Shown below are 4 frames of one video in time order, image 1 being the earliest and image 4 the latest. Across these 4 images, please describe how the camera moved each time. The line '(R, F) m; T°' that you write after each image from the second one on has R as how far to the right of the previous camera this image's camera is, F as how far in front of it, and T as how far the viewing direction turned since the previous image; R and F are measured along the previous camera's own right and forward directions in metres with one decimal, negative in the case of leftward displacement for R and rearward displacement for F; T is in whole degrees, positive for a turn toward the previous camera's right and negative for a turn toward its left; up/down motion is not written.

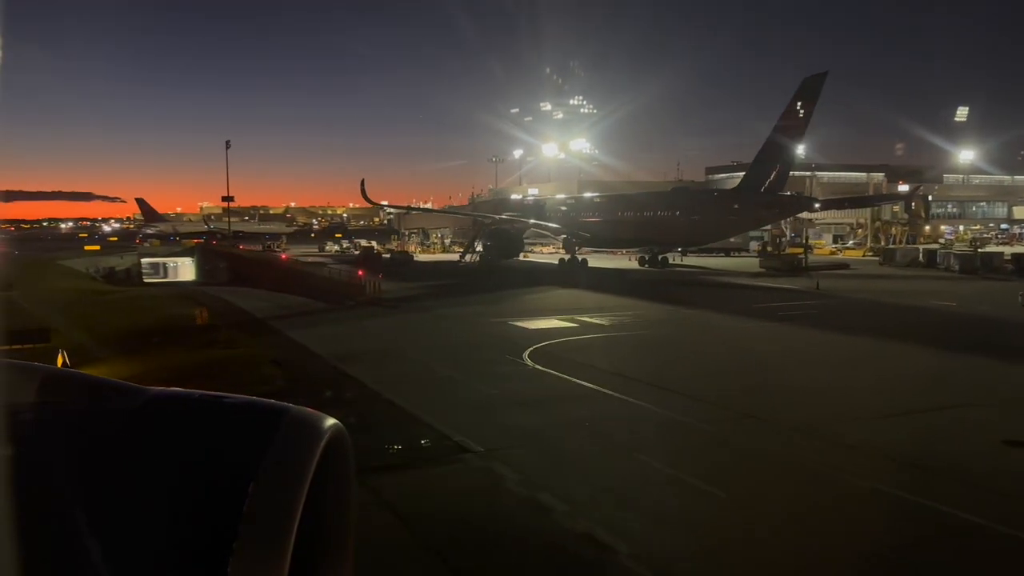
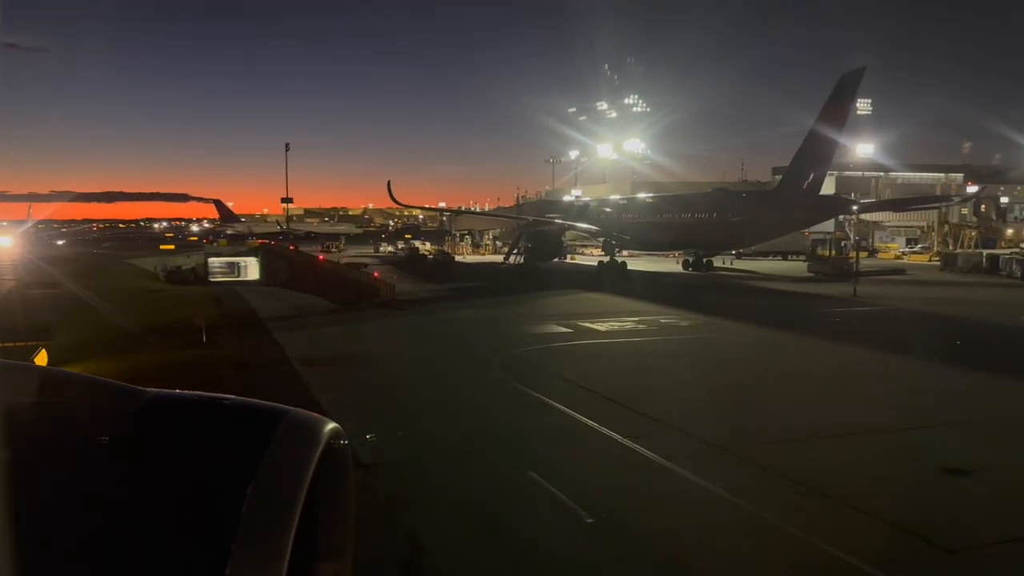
(+0.5, +0.2) m; -5°
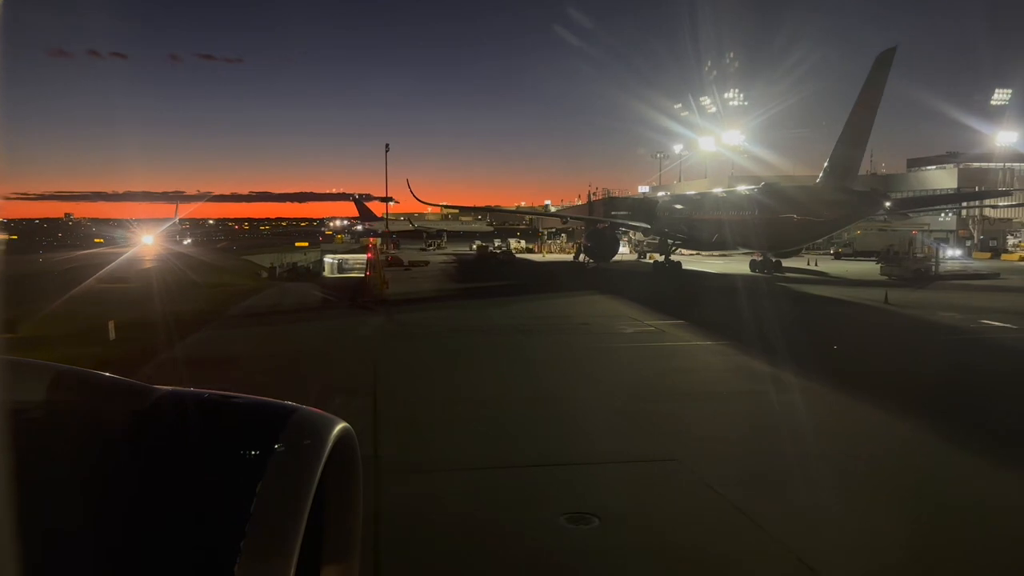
(+1.5, +0.4) m; -10°
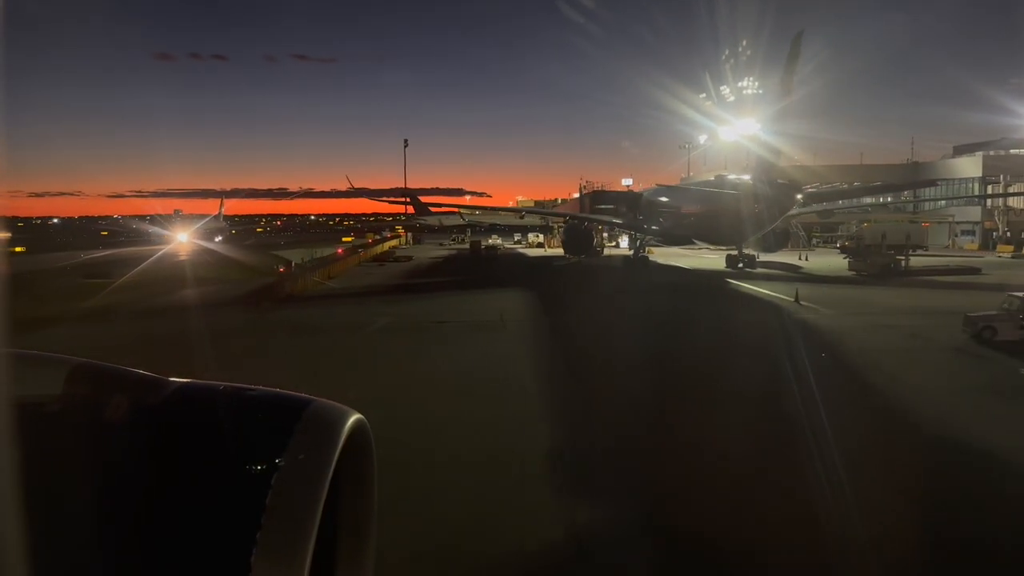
(+1.6, +0.2) m; -4°
